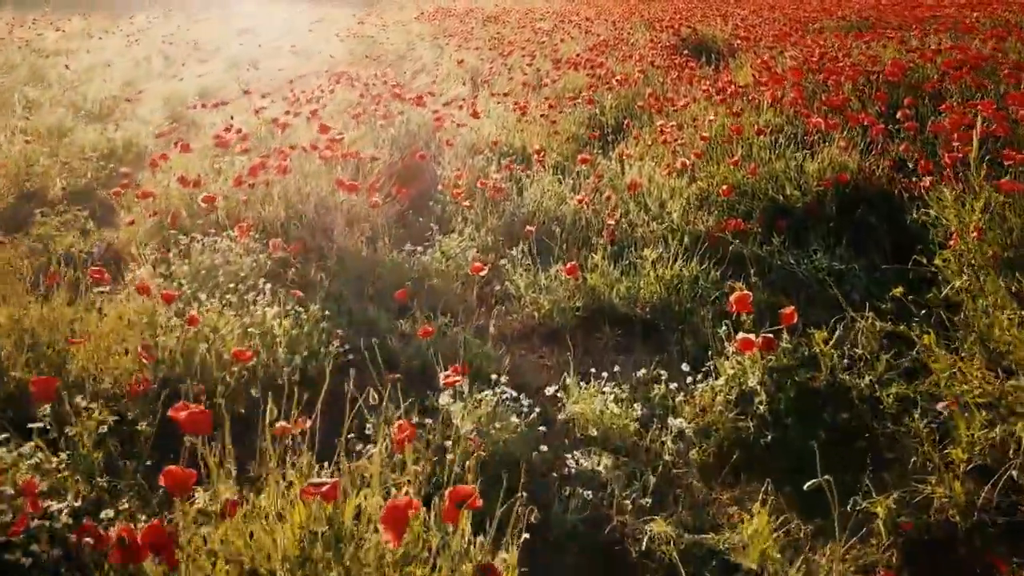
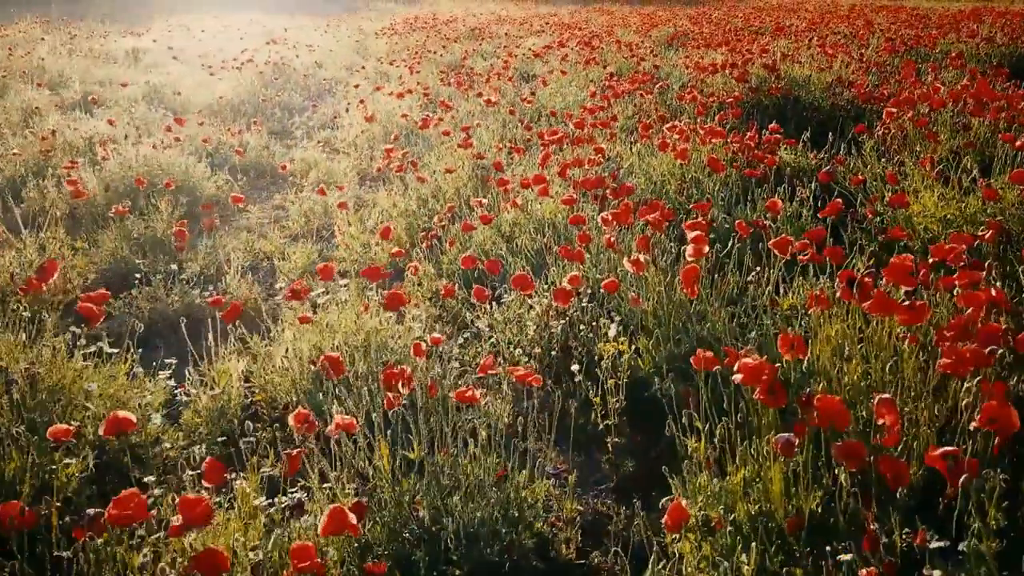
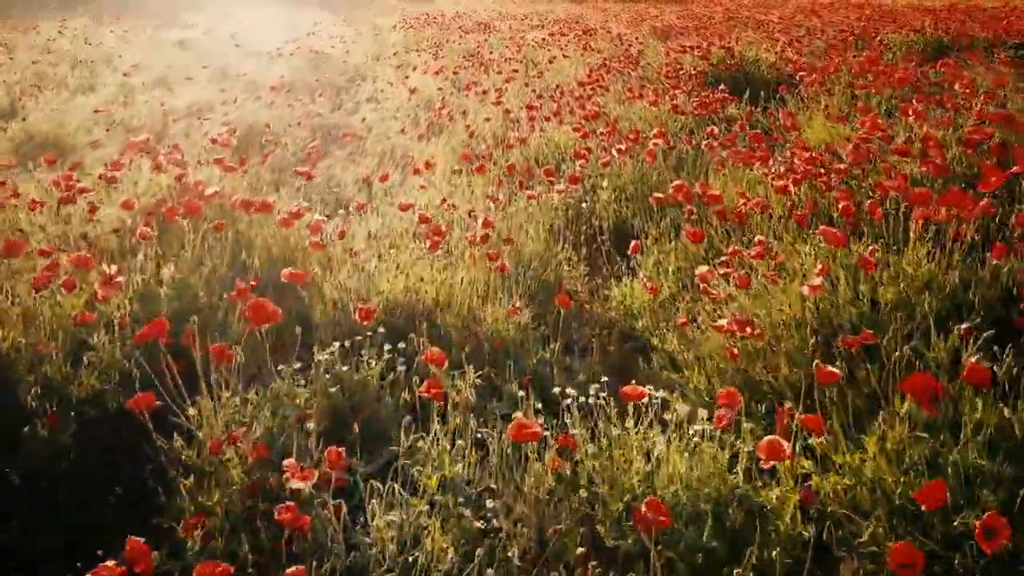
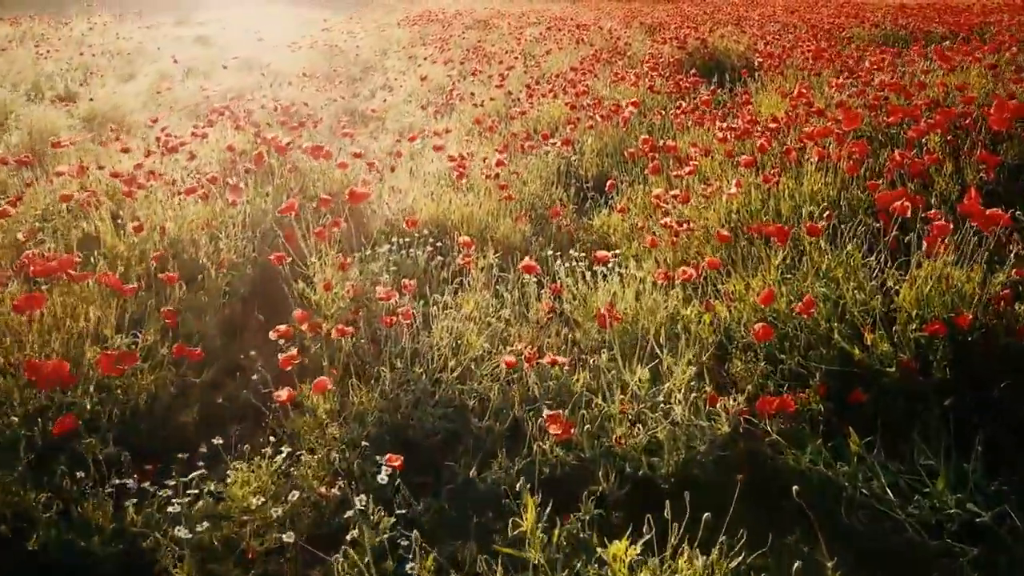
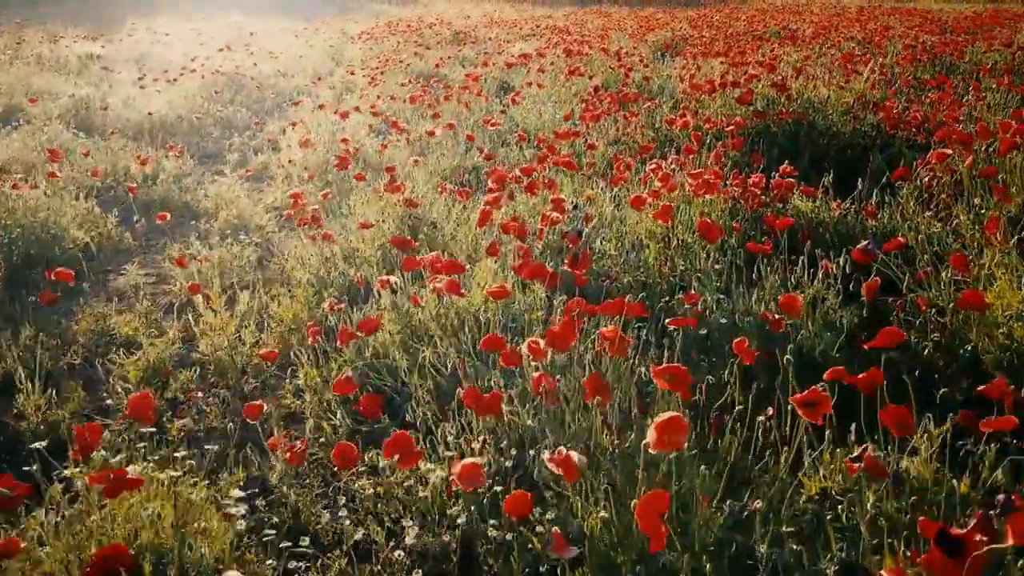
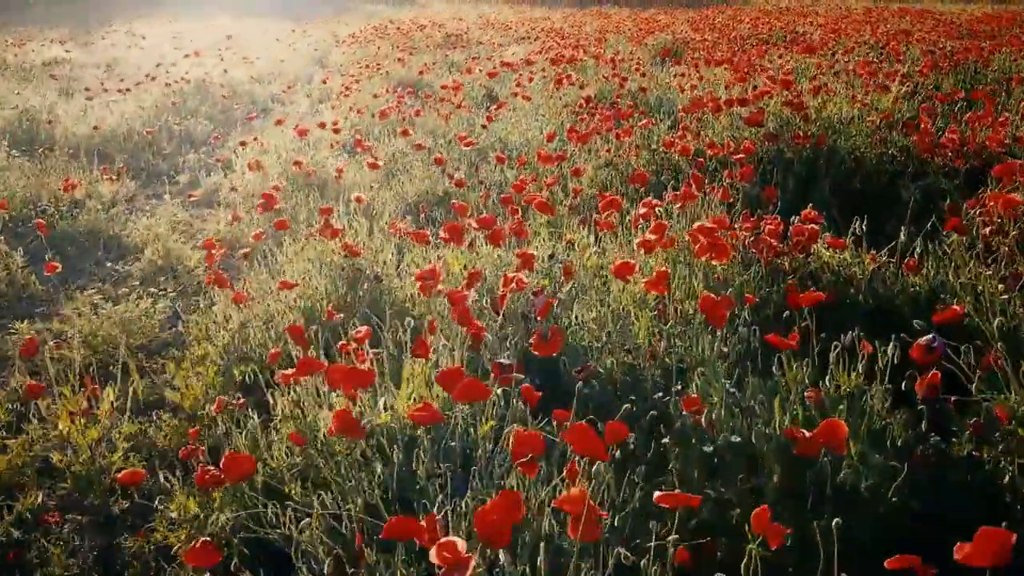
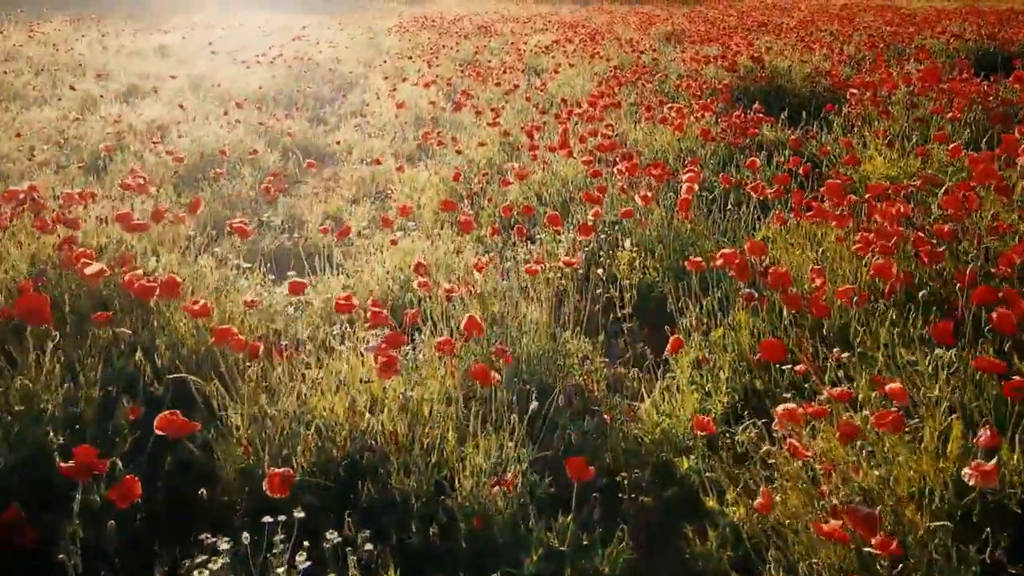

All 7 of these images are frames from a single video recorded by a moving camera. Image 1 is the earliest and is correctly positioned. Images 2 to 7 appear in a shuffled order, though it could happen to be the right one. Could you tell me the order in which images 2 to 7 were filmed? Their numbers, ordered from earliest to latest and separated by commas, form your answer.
4, 3, 7, 2, 5, 6
